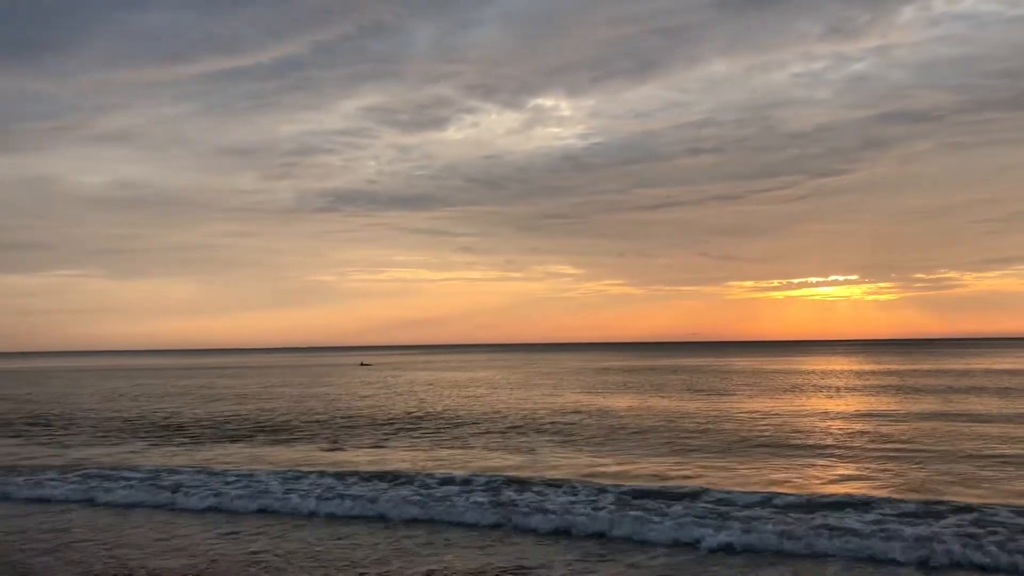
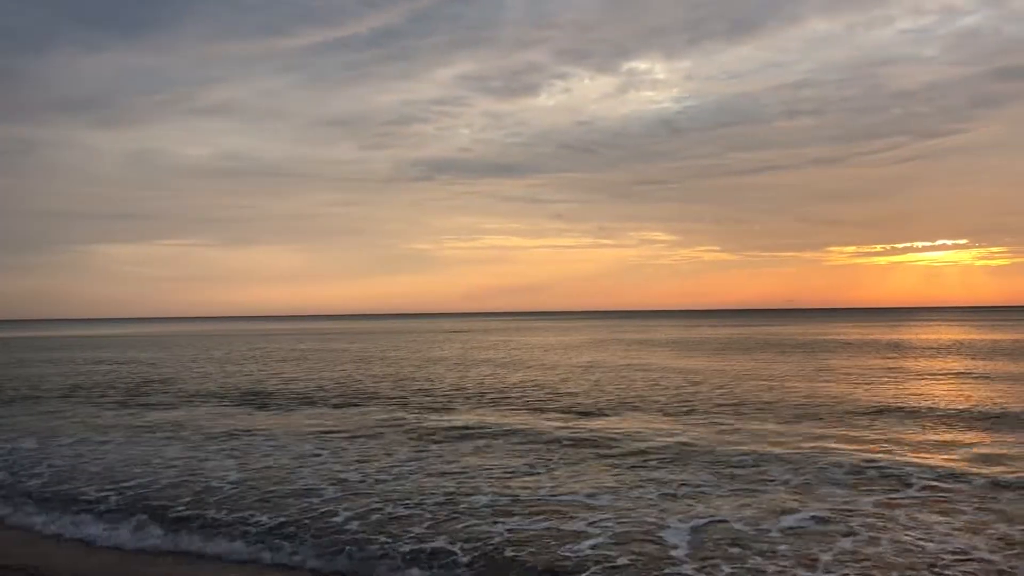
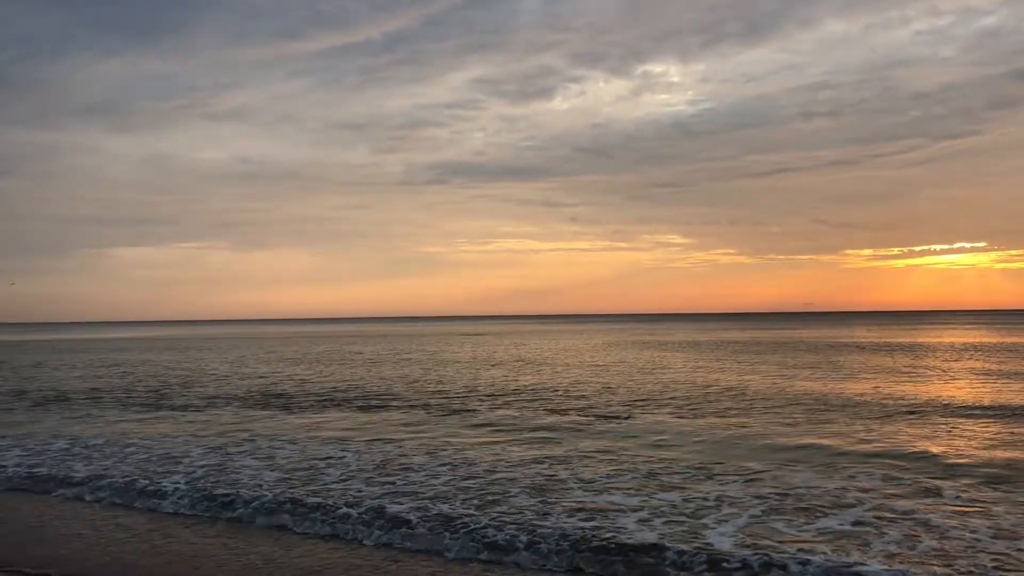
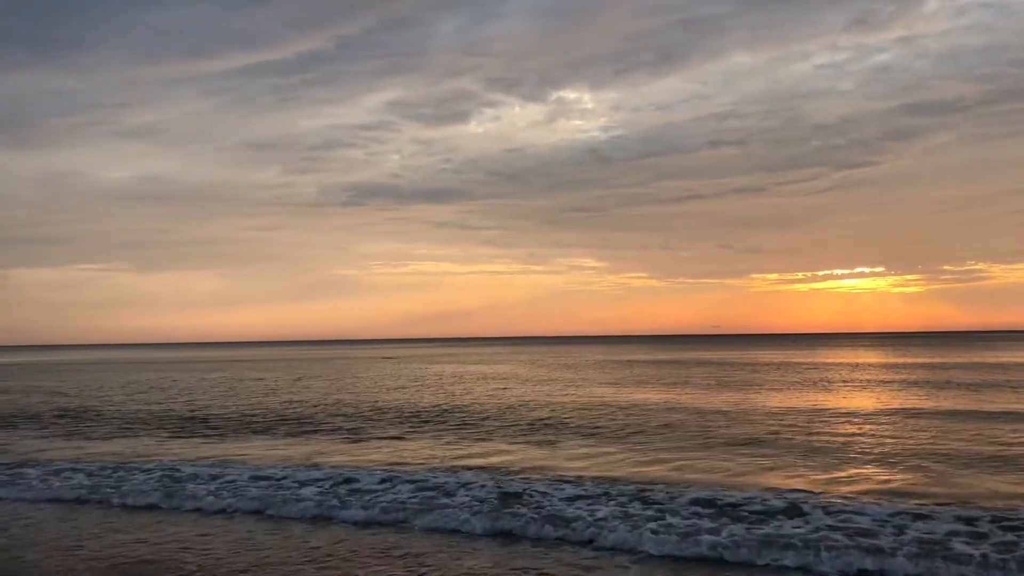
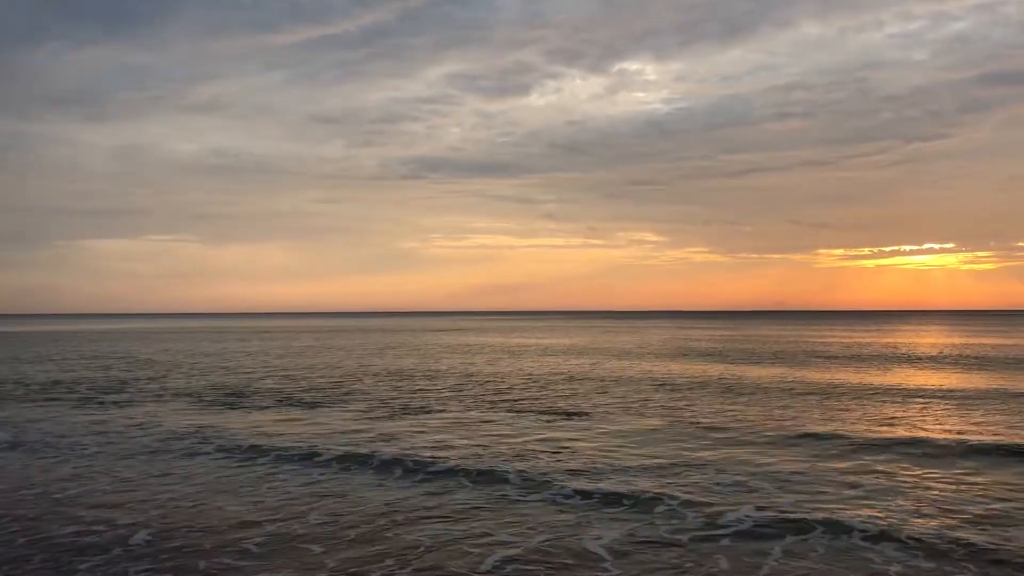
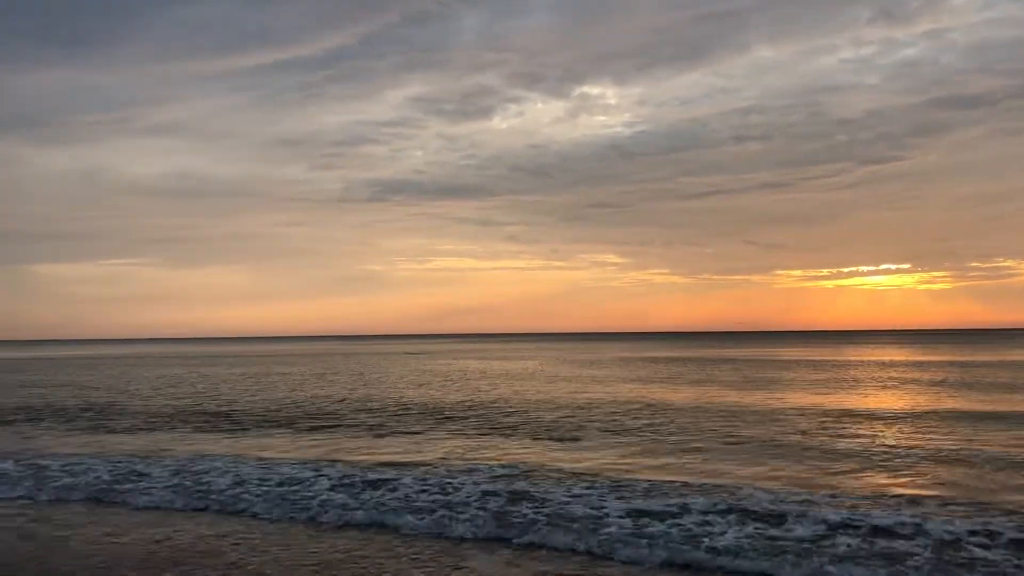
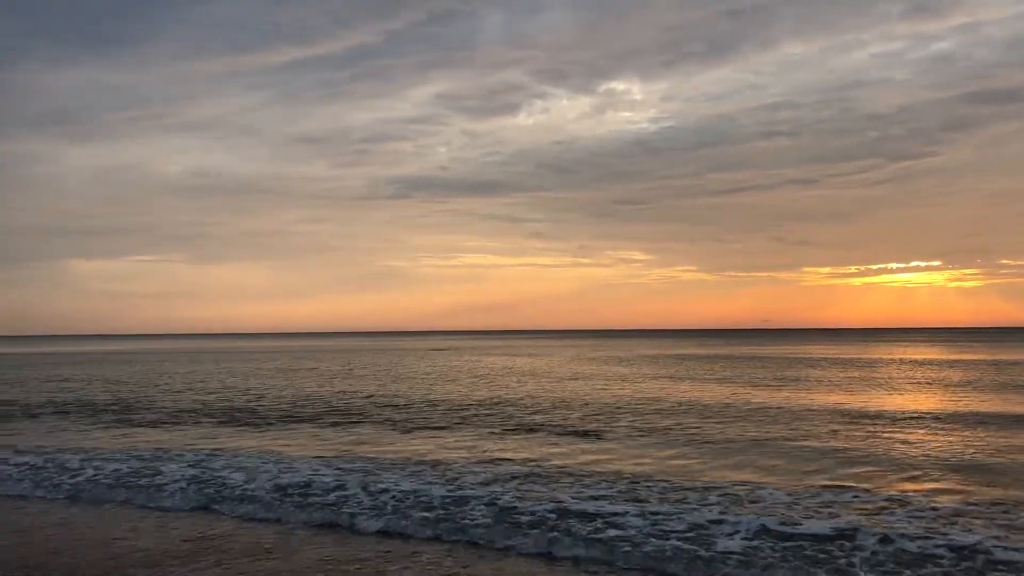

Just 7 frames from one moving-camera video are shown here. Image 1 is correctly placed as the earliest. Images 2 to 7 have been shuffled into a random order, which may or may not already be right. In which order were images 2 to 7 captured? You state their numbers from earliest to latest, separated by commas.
4, 6, 7, 3, 2, 5
